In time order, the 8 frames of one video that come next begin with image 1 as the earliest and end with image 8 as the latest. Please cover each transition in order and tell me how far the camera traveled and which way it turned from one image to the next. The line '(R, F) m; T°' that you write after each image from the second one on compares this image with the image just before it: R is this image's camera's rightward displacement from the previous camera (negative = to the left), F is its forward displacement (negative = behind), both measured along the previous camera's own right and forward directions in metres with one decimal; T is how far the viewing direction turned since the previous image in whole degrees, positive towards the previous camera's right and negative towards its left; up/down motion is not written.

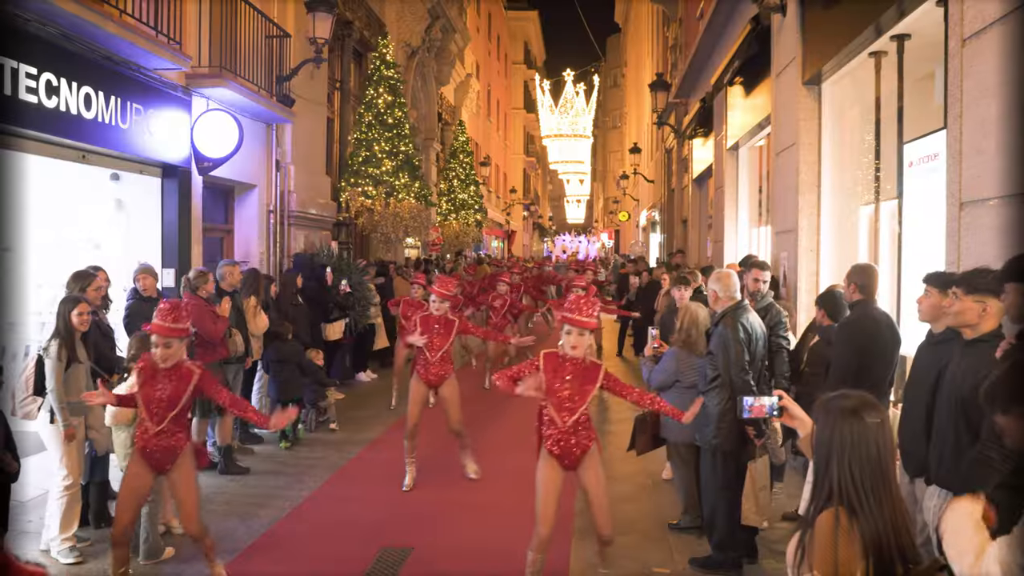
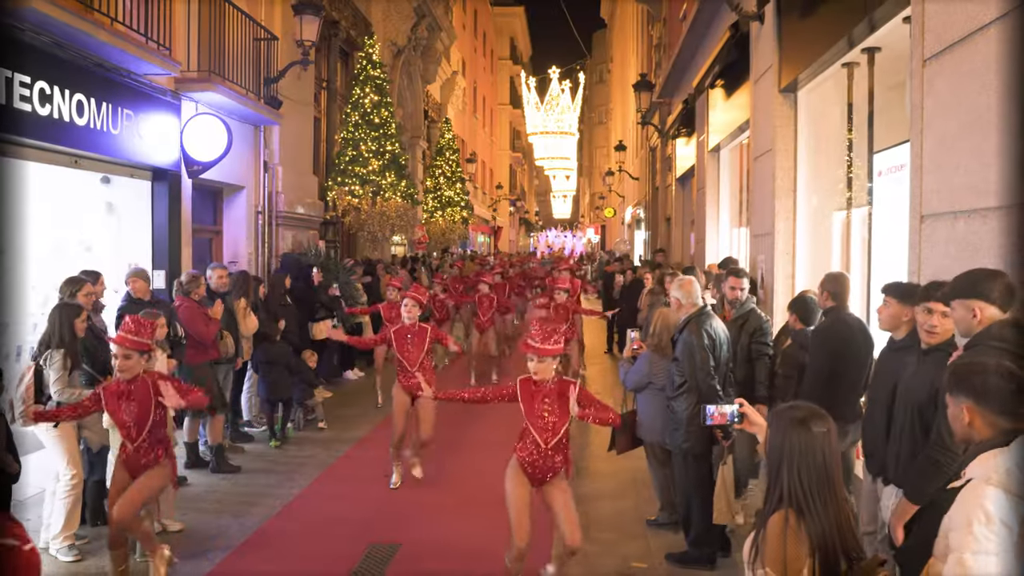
(0.0, -0.2) m; +1°
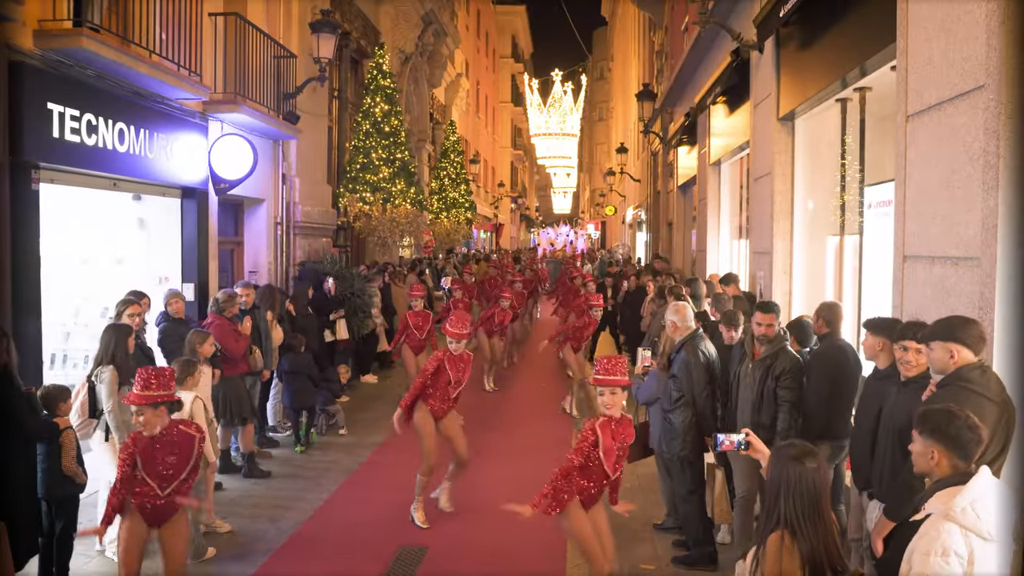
(-0.2, -0.5) m; 0°
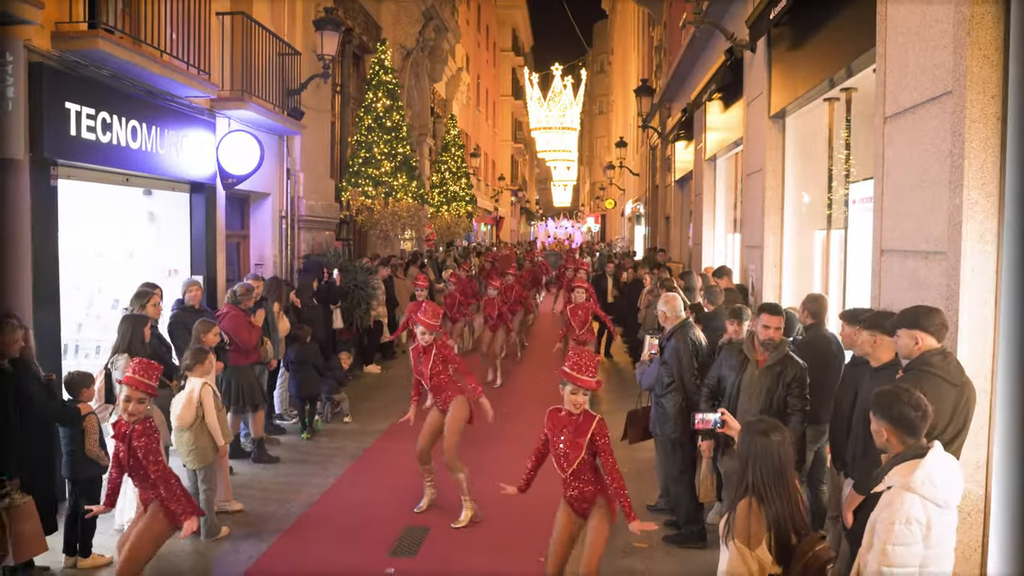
(0.0, -0.3) m; 0°
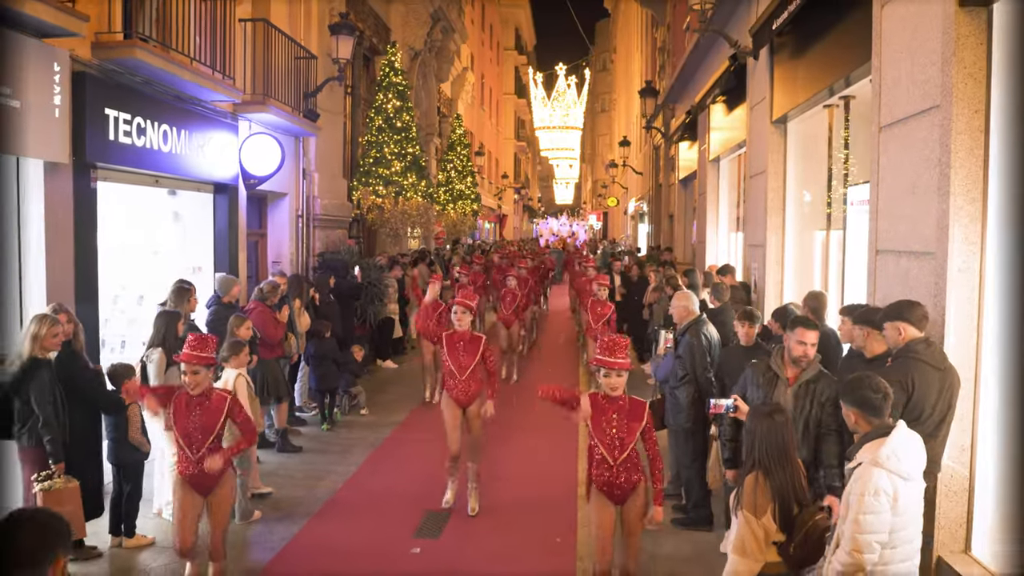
(-0.1, -0.4) m; 0°
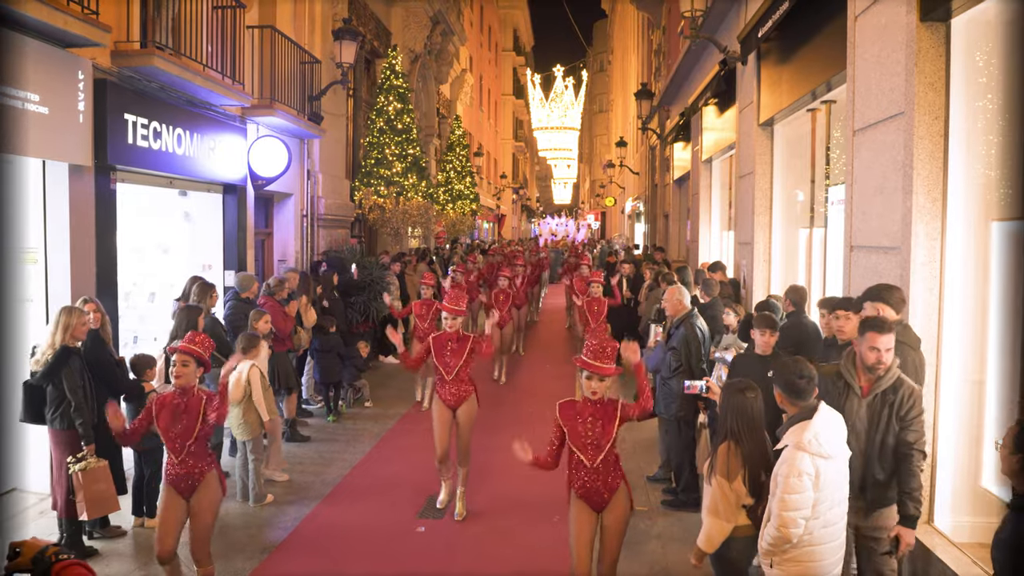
(0.0, -0.4) m; 0°
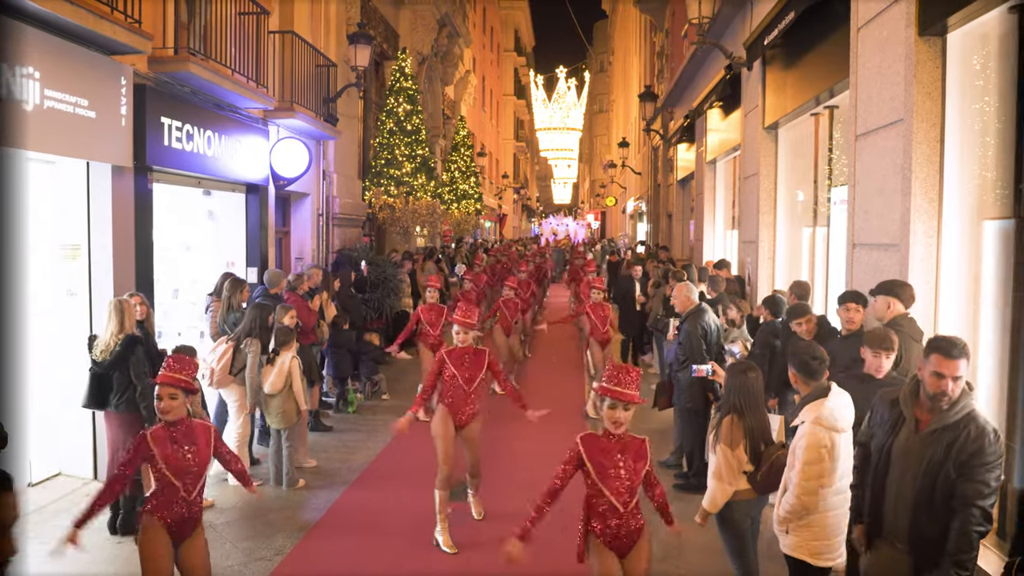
(-0.2, -0.4) m; 0°
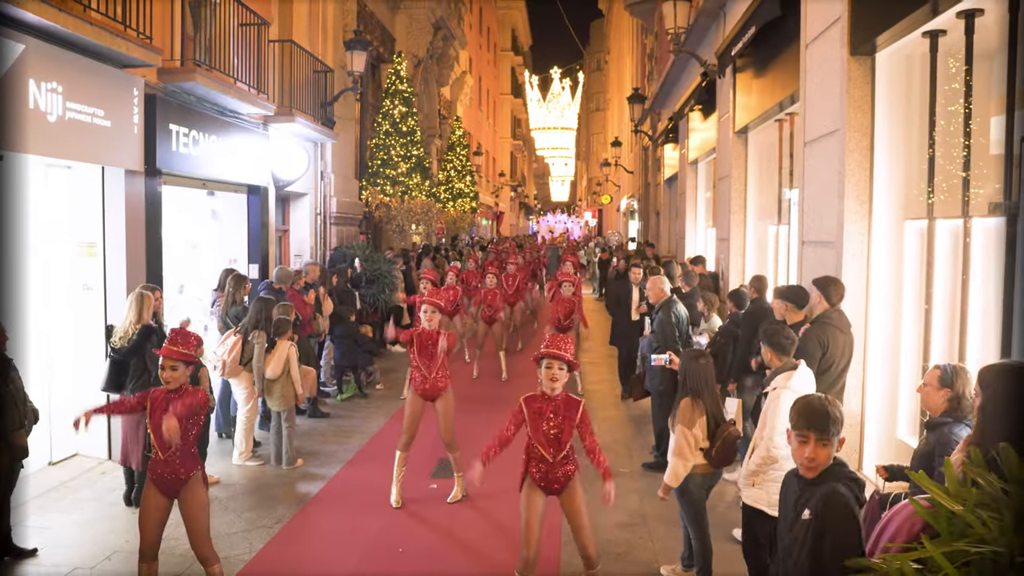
(+0.2, -0.7) m; 0°
